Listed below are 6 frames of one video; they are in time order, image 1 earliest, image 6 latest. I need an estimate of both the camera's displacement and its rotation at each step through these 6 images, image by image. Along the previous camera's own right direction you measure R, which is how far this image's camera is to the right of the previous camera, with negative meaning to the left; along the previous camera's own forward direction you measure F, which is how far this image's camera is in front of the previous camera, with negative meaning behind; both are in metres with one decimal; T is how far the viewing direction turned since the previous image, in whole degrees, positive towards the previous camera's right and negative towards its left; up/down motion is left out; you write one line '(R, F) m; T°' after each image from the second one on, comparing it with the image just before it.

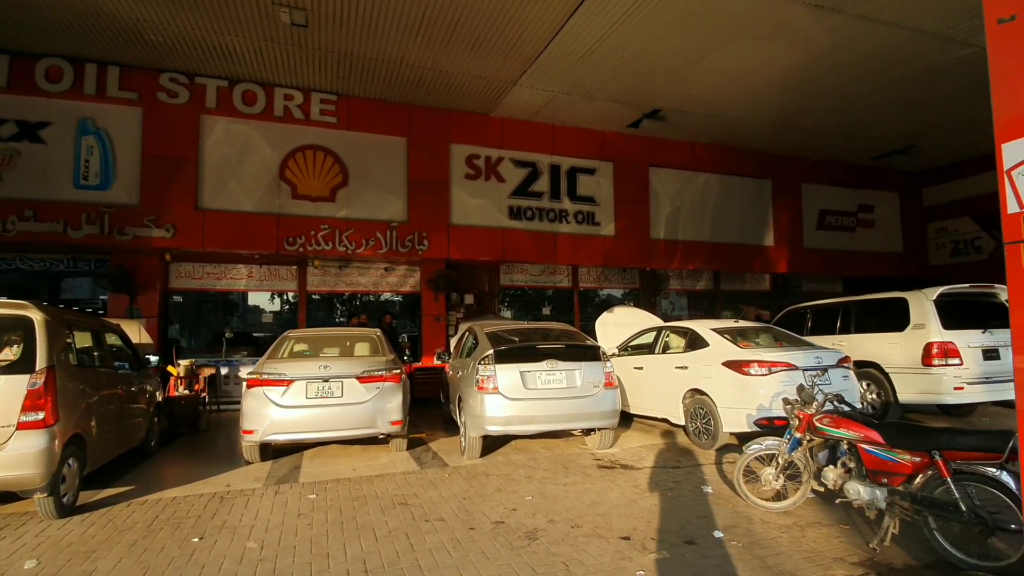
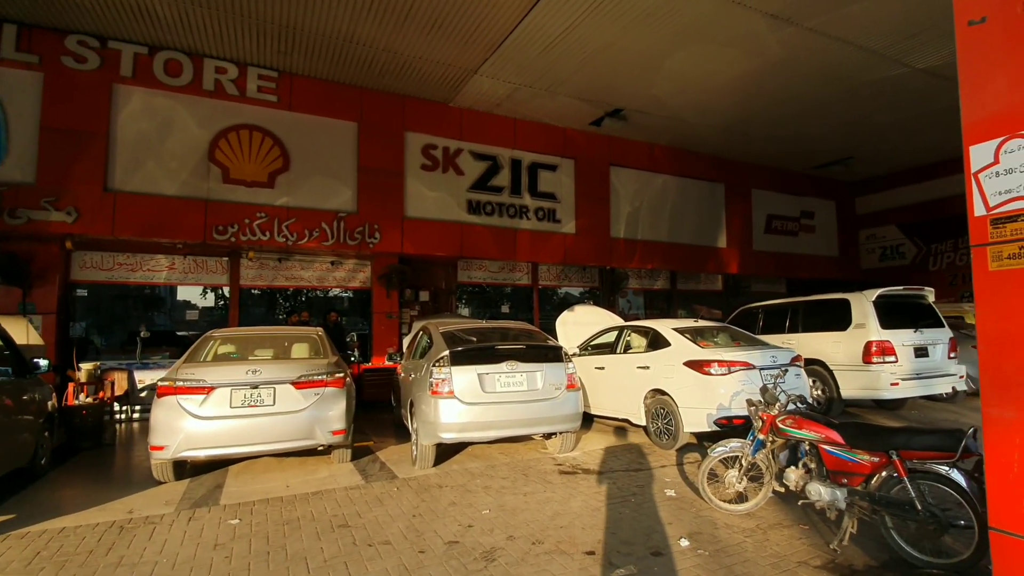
(-0.1, +0.5) m; +6°
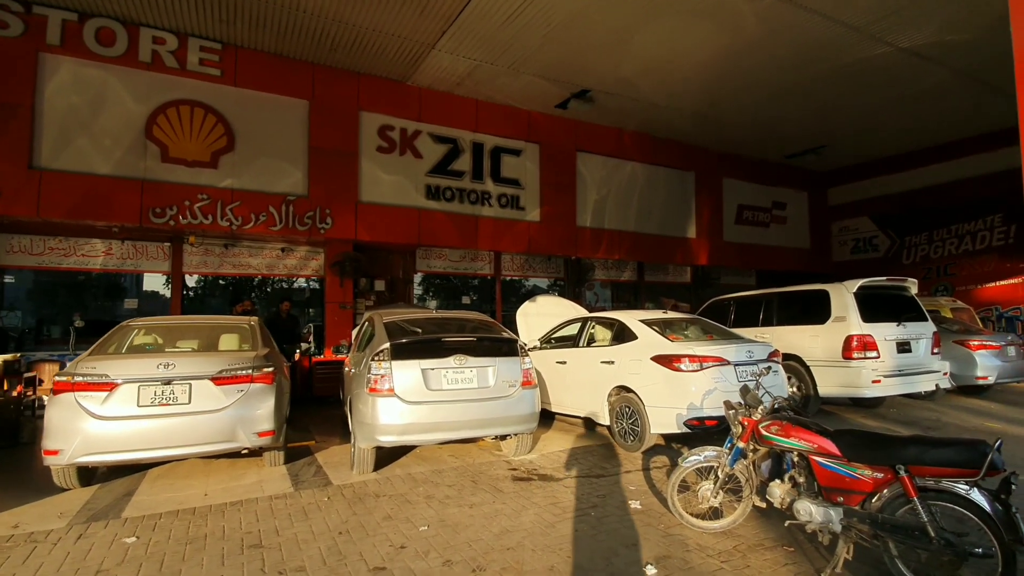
(+0.3, +0.5) m; +2°
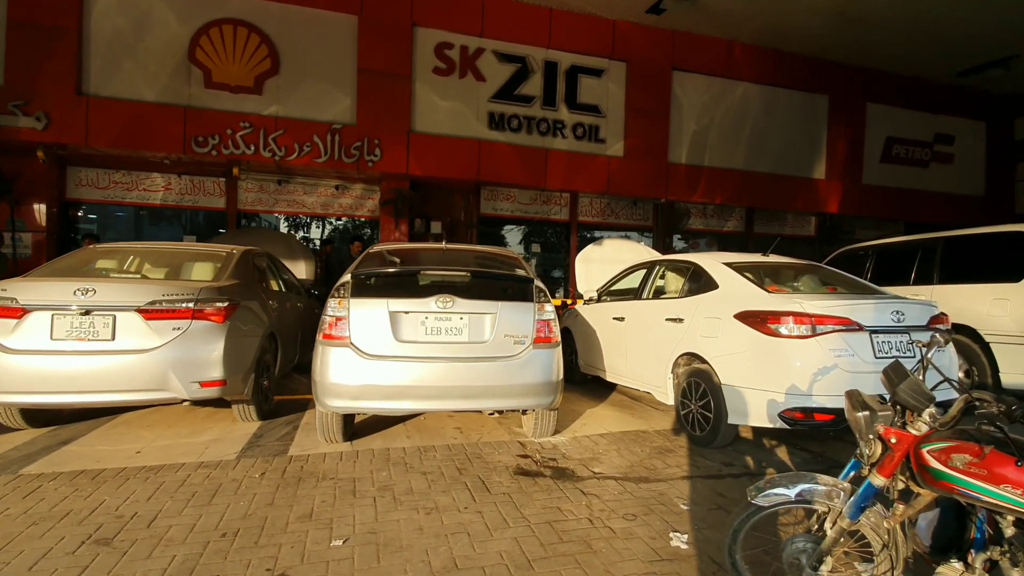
(+0.7, +1.6) m; -12°
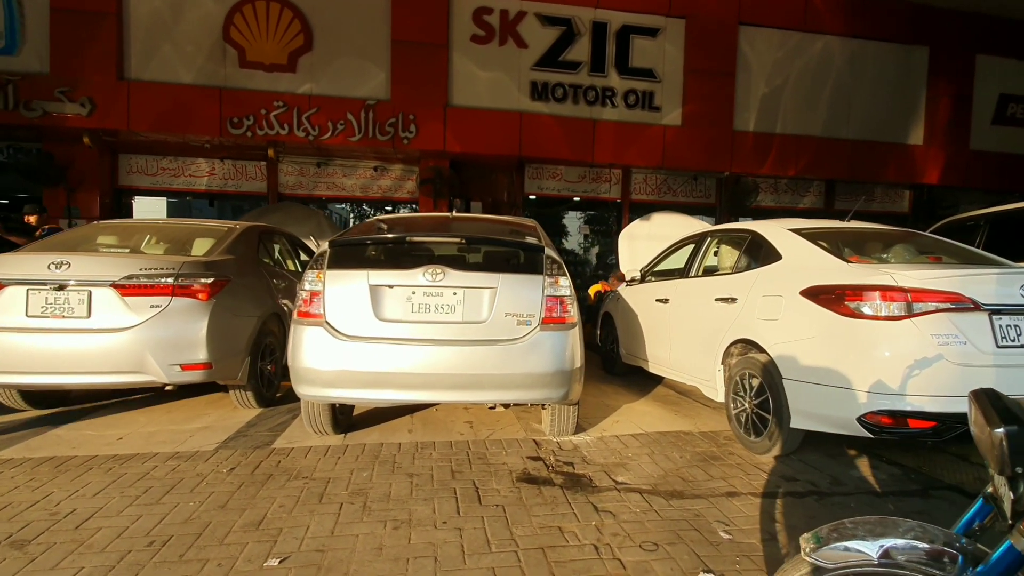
(+0.3, +0.6) m; -7°
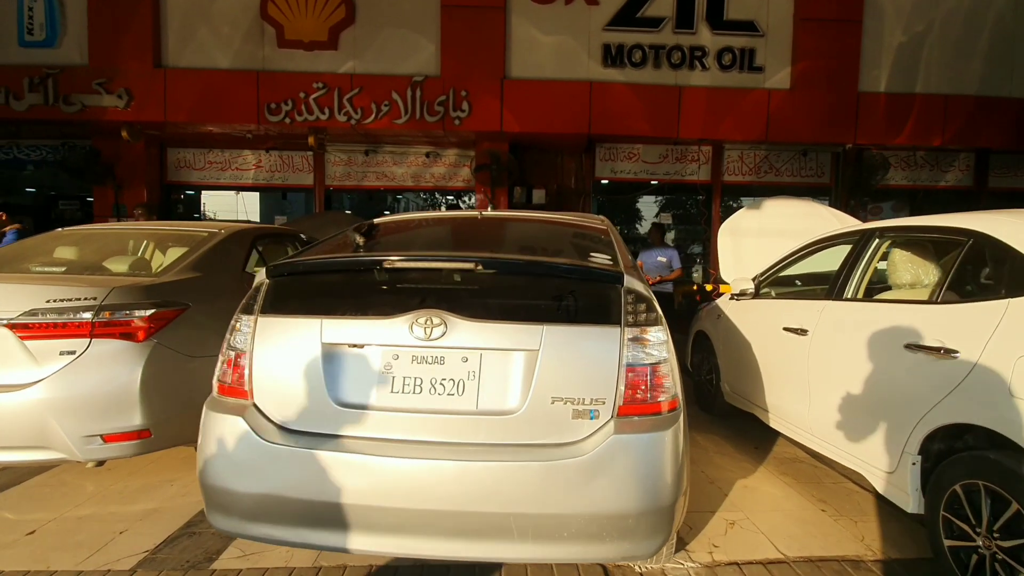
(+0.1, +1.3) m; -8°
